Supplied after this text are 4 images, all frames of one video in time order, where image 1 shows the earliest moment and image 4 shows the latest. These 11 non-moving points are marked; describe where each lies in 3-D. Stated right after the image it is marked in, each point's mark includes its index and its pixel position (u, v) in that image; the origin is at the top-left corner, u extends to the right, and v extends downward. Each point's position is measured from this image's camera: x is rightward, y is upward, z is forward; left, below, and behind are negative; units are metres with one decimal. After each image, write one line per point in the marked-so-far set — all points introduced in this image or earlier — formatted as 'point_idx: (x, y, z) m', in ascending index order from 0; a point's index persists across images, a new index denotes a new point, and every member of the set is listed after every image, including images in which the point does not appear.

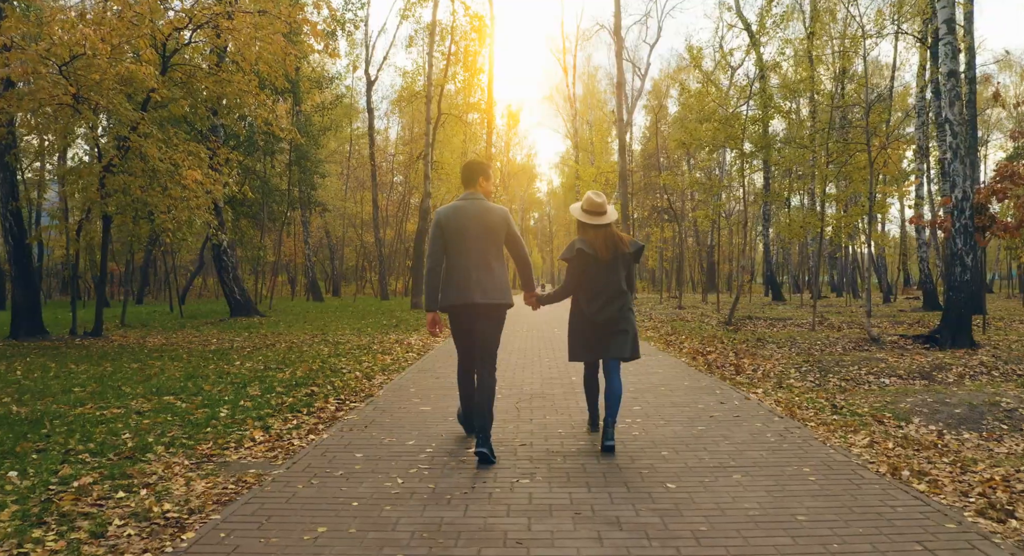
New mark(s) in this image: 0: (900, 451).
0: (+2.9, -1.3, +5.1) m
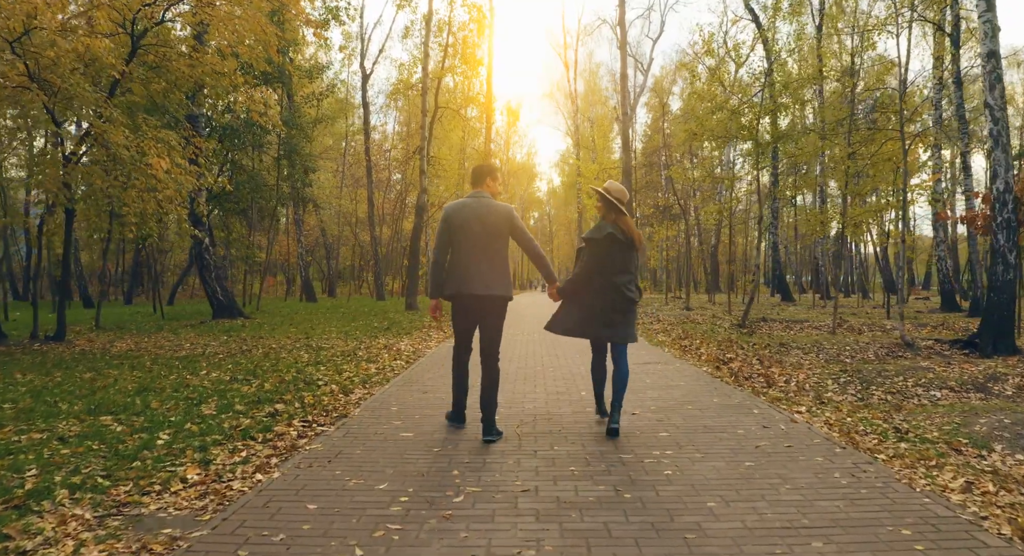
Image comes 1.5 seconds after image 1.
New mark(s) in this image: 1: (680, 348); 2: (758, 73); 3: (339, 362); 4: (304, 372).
0: (+2.9, -1.3, +4.0) m
1: (+2.7, -1.1, +11.2) m
2: (+6.6, +5.5, +18.5) m
3: (-2.4, -1.2, +9.5) m
4: (-2.6, -1.2, +8.5) m
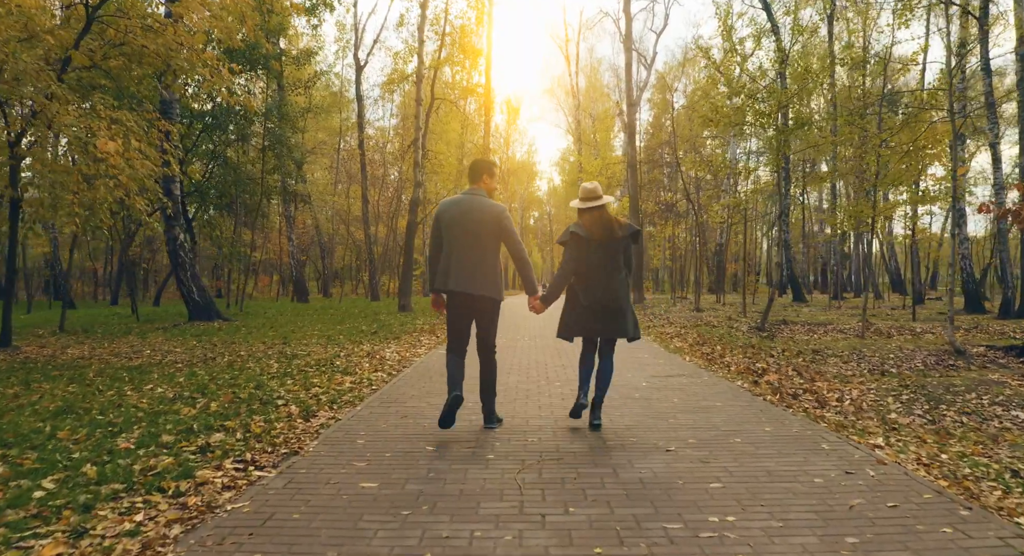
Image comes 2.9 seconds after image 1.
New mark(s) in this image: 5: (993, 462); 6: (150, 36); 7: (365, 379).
0: (+2.9, -1.3, +2.7) m
1: (+2.7, -1.1, +9.8) m
2: (+6.6, +5.6, +17.2) m
3: (-2.4, -1.1, +8.2) m
4: (-2.6, -1.1, +7.2) m
5: (+3.2, -1.2, +4.6) m
6: (-6.2, +4.1, +11.8) m
7: (-1.7, -1.1, +7.7) m
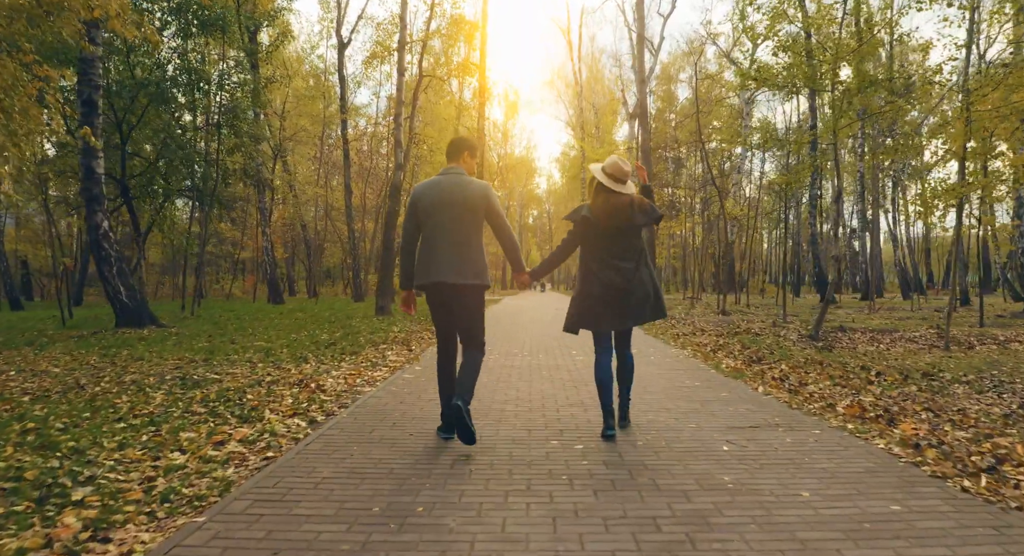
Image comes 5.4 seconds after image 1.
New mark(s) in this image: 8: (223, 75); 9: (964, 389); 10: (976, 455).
0: (+2.8, -1.2, -0.1) m
1: (+2.7, -1.1, +7.0) m
2: (+6.6, +5.6, +14.3) m
3: (-2.5, -1.1, +5.3) m
4: (-2.7, -1.1, +4.4) m
5: (+3.2, -1.2, +1.8) m
6: (-6.3, +4.2, +8.9) m
7: (-1.7, -1.1, +4.8) m
8: (-7.4, +5.3, +17.9) m
9: (+4.6, -1.1, +7.0) m
10: (+2.9, -1.1, +4.3) m
